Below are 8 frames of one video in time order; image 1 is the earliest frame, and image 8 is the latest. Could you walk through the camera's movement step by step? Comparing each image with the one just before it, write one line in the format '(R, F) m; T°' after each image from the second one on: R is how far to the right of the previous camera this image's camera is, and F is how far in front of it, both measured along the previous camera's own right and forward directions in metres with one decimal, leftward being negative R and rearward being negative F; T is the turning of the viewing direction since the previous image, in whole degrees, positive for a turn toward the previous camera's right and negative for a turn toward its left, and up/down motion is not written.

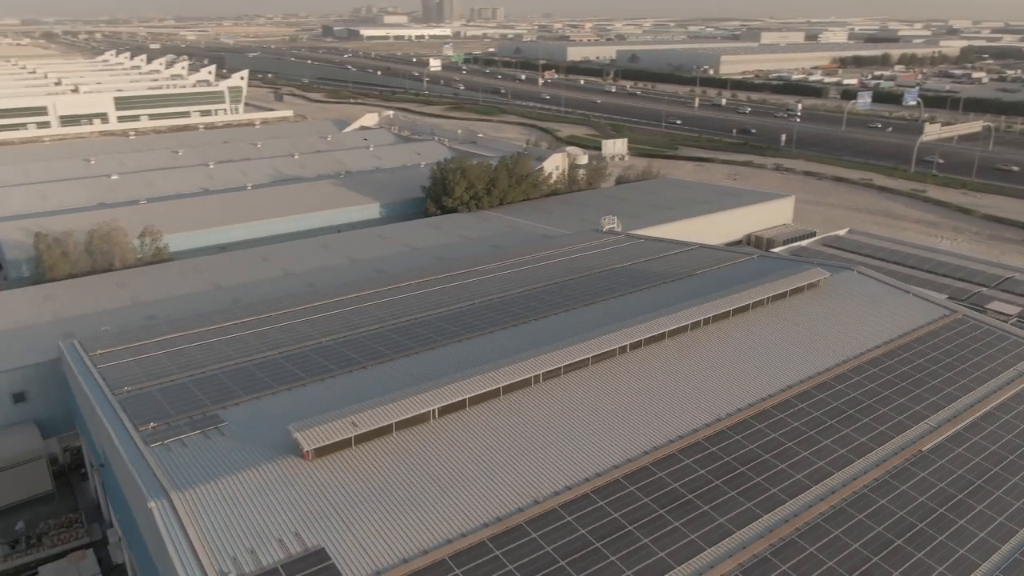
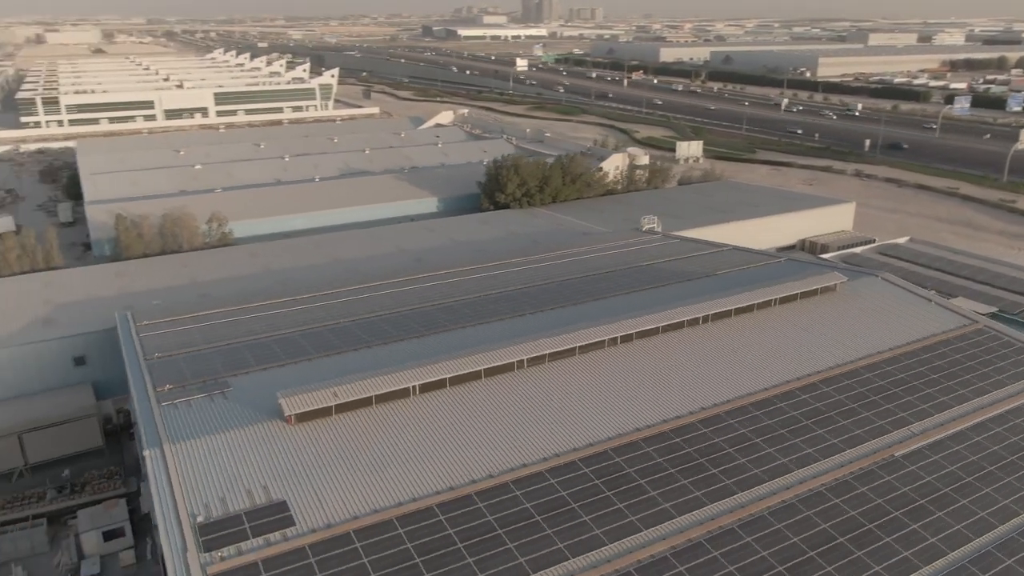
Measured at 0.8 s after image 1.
(+1.2, -0.4) m; -7°
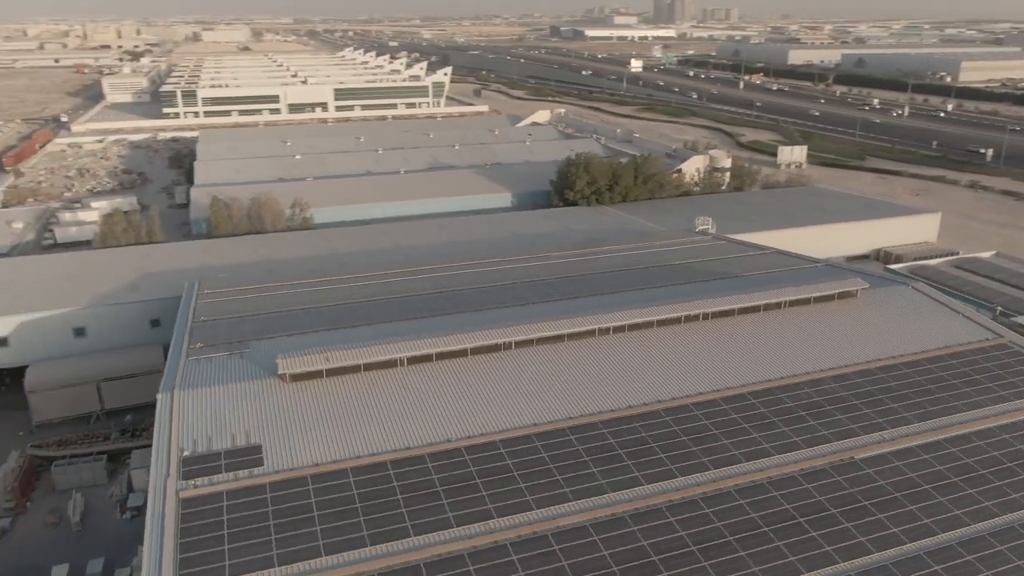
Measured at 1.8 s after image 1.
(+1.6, -0.5) m; -9°
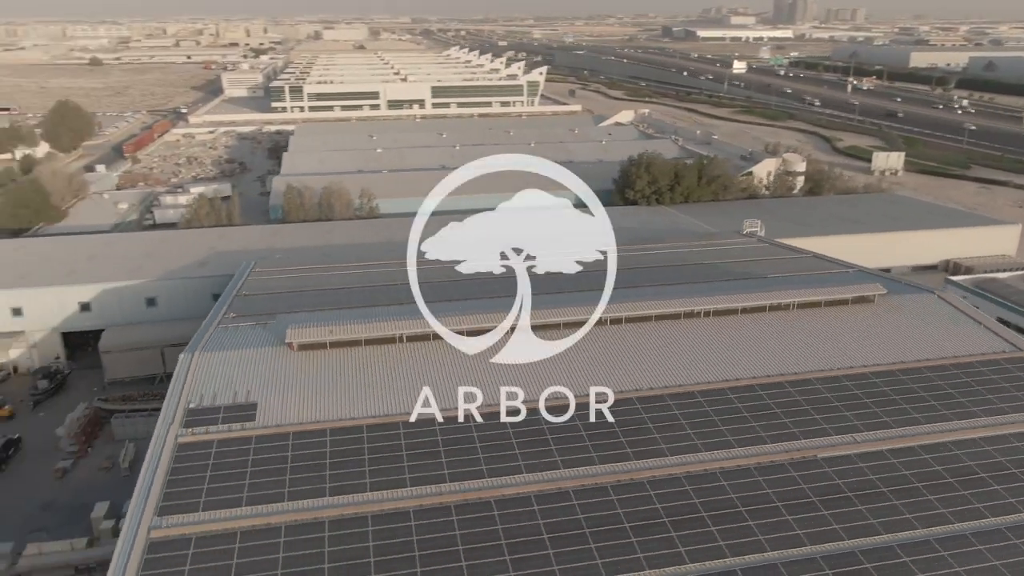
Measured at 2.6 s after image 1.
(+1.4, -0.4) m; -8°
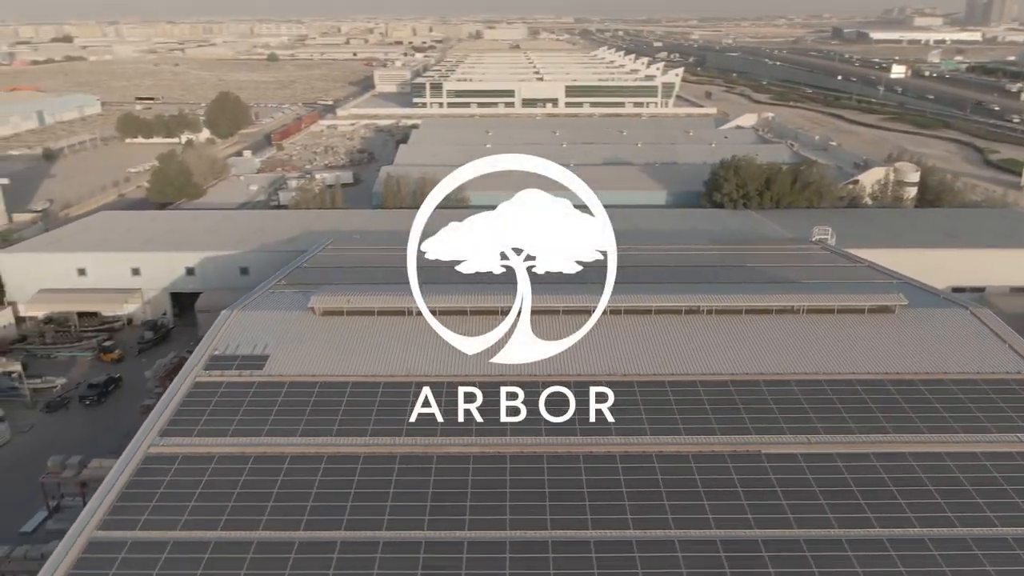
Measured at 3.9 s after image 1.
(+2.0, -0.5) m; -11°
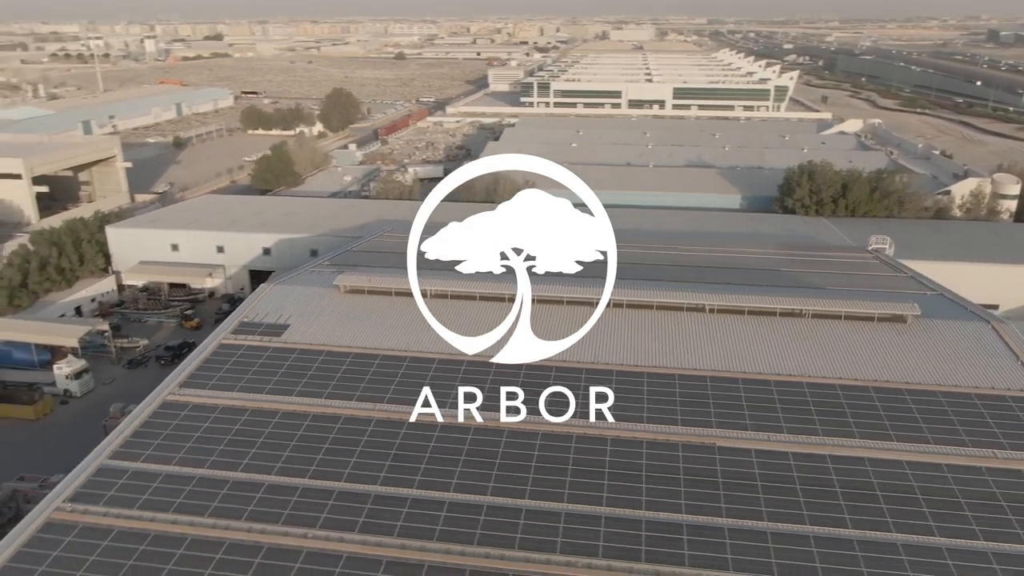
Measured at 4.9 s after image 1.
(+1.6, -0.4) m; -9°
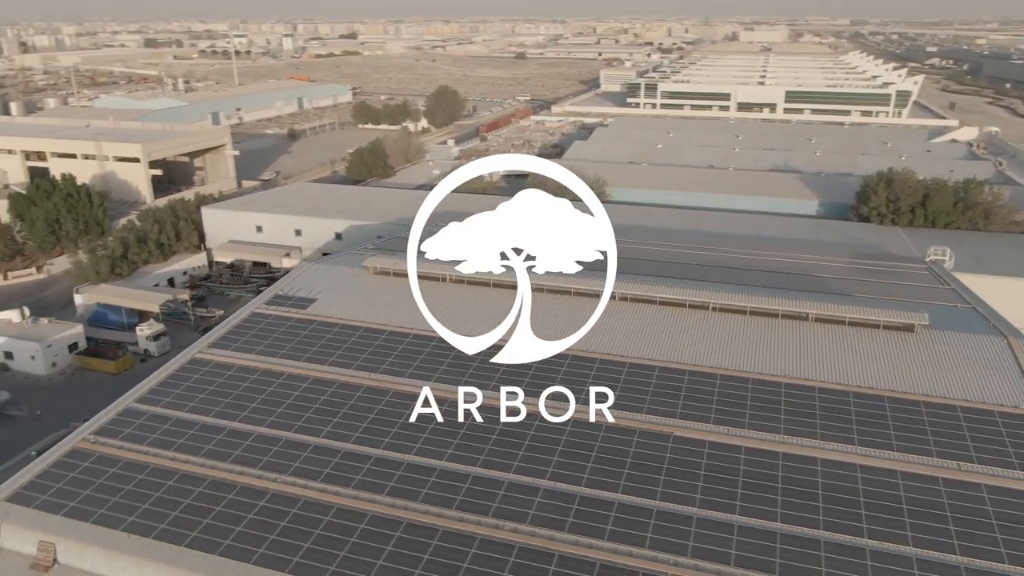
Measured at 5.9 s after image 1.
(+1.6, -0.4) m; -9°
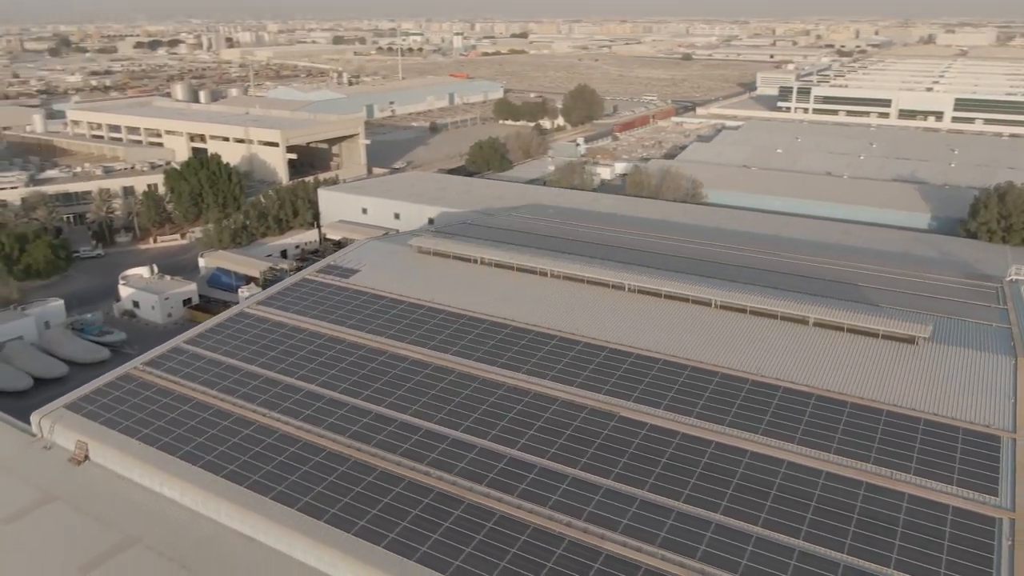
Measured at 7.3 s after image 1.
(+2.3, -0.5) m; -12°
